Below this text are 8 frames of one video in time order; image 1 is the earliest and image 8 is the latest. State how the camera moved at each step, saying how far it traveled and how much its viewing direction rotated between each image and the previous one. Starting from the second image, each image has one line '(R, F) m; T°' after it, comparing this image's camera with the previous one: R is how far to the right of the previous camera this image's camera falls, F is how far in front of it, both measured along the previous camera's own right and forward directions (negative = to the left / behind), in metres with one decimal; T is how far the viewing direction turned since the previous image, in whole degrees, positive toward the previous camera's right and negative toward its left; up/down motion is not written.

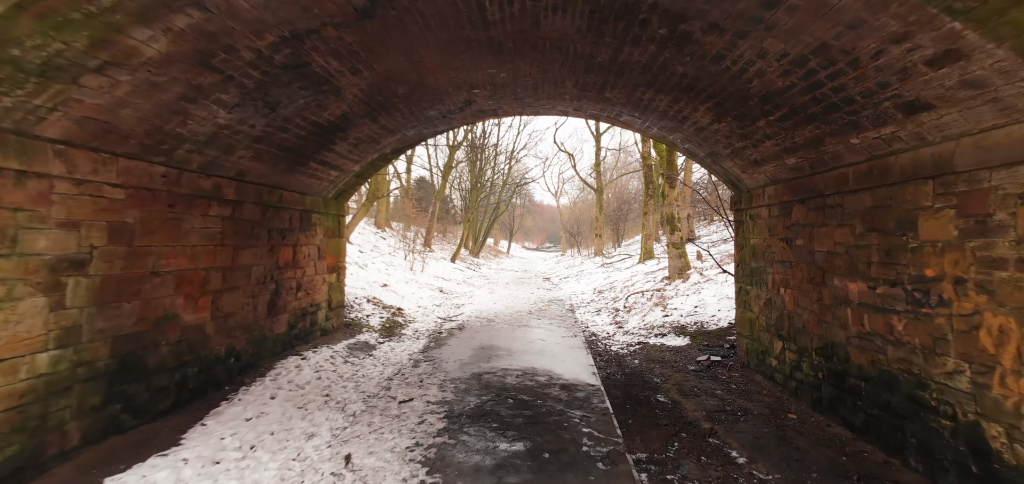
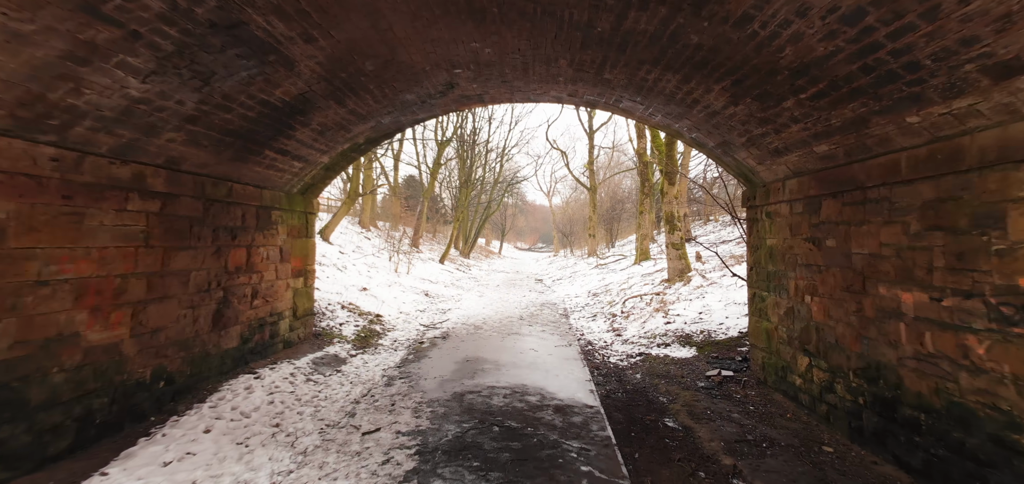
(+0.1, +0.6) m; +1°
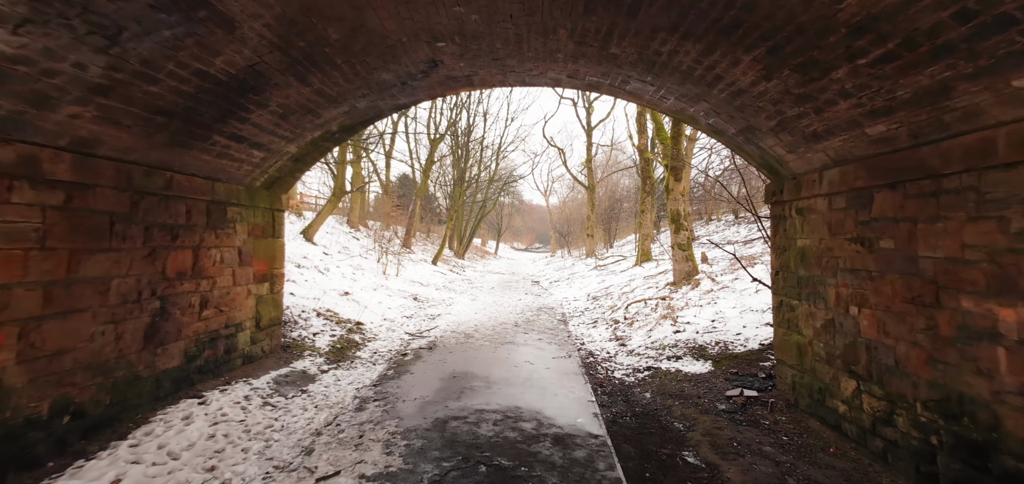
(+0.1, +0.7) m; 0°
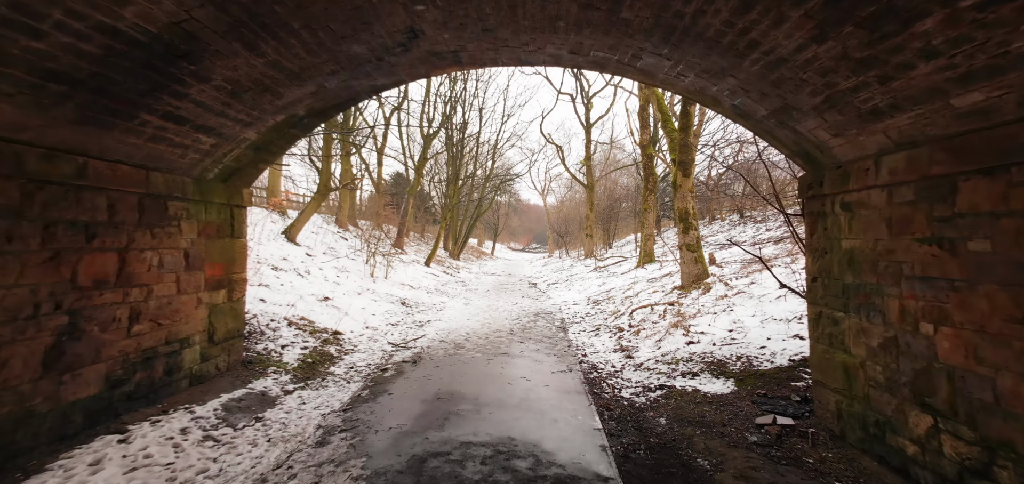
(0.0, +0.7) m; 0°
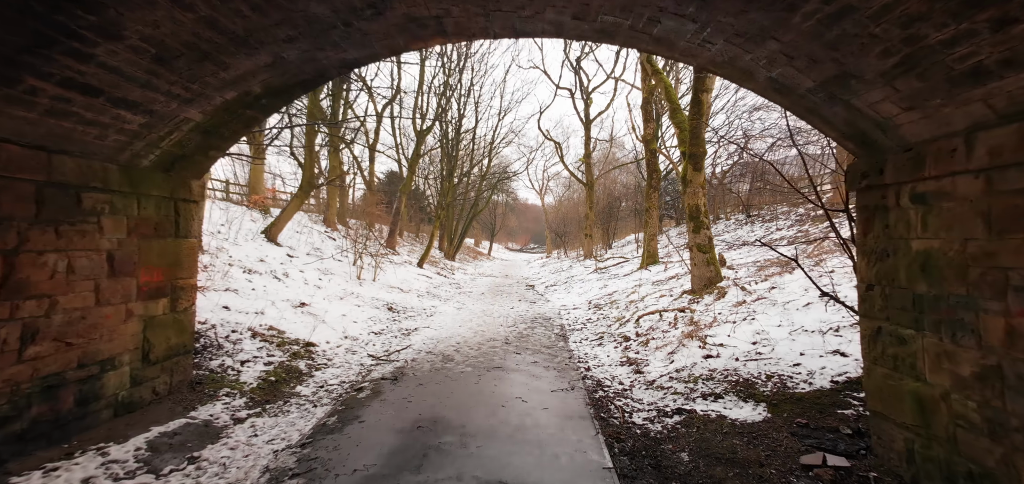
(0.0, +0.7) m; 0°
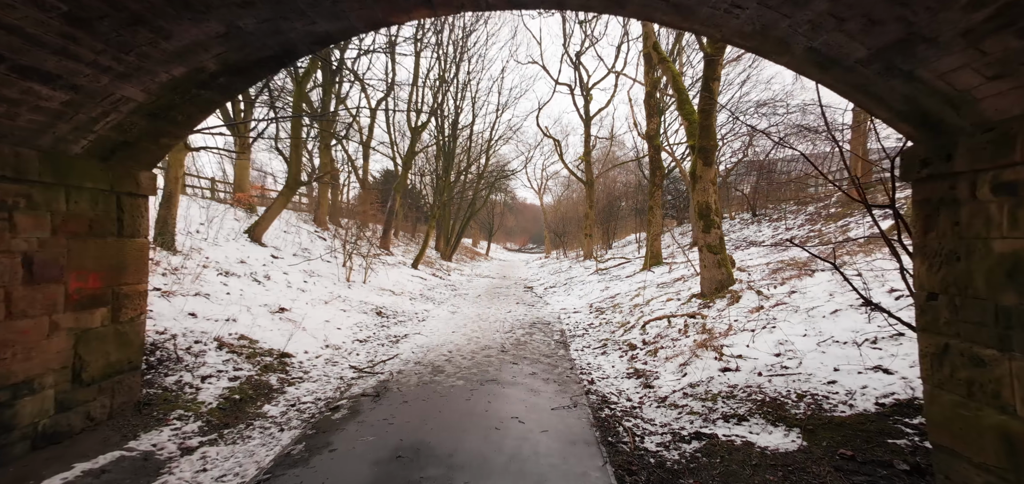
(0.0, +0.5) m; 0°
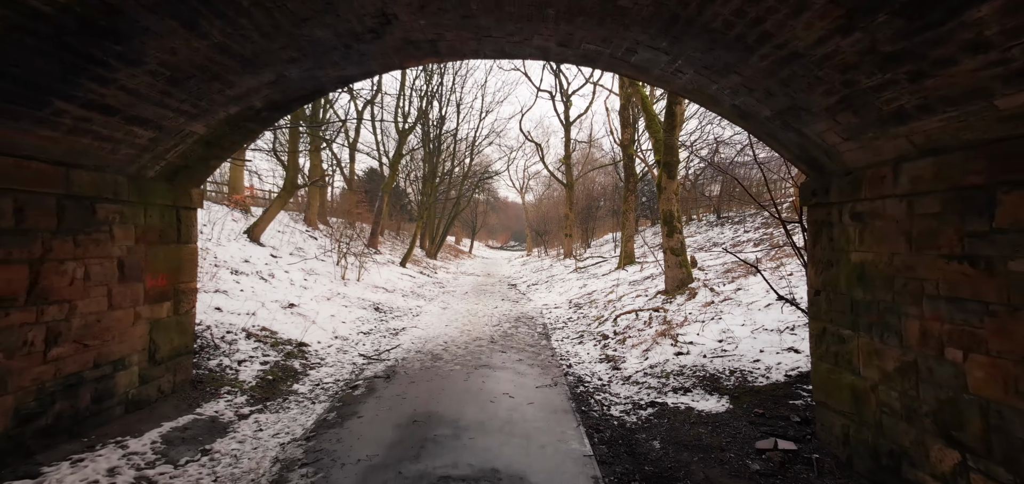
(-0.1, -0.8) m; +3°
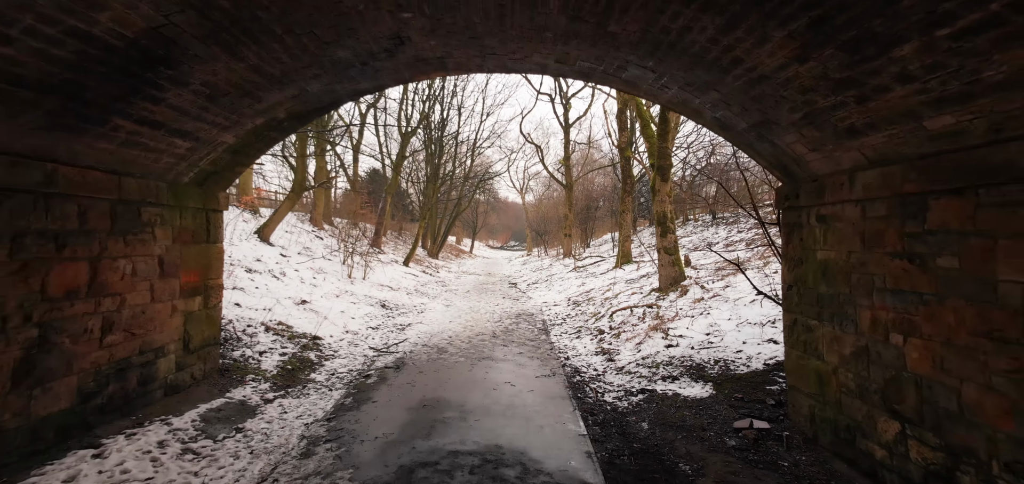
(0.0, -0.4) m; 0°
